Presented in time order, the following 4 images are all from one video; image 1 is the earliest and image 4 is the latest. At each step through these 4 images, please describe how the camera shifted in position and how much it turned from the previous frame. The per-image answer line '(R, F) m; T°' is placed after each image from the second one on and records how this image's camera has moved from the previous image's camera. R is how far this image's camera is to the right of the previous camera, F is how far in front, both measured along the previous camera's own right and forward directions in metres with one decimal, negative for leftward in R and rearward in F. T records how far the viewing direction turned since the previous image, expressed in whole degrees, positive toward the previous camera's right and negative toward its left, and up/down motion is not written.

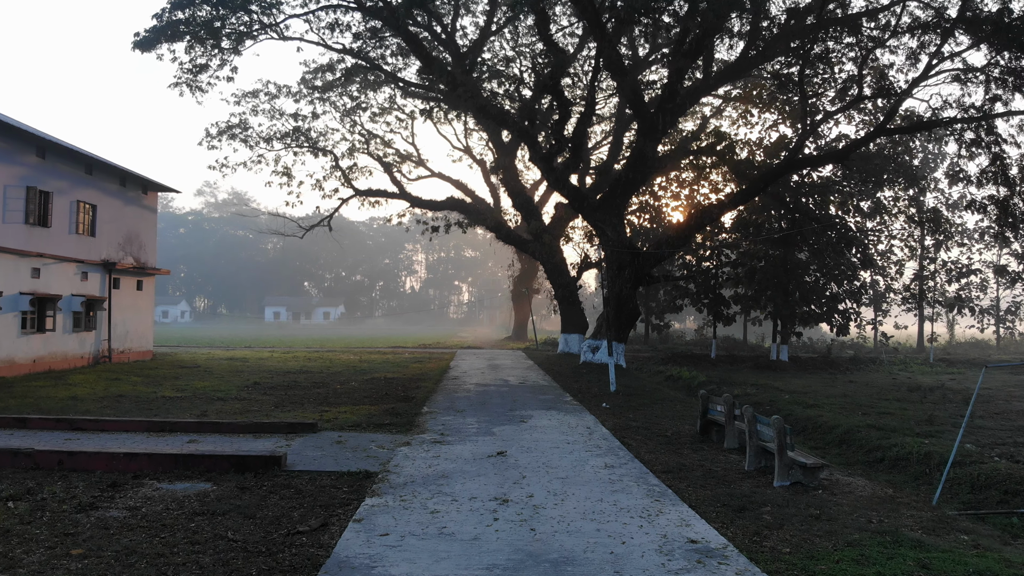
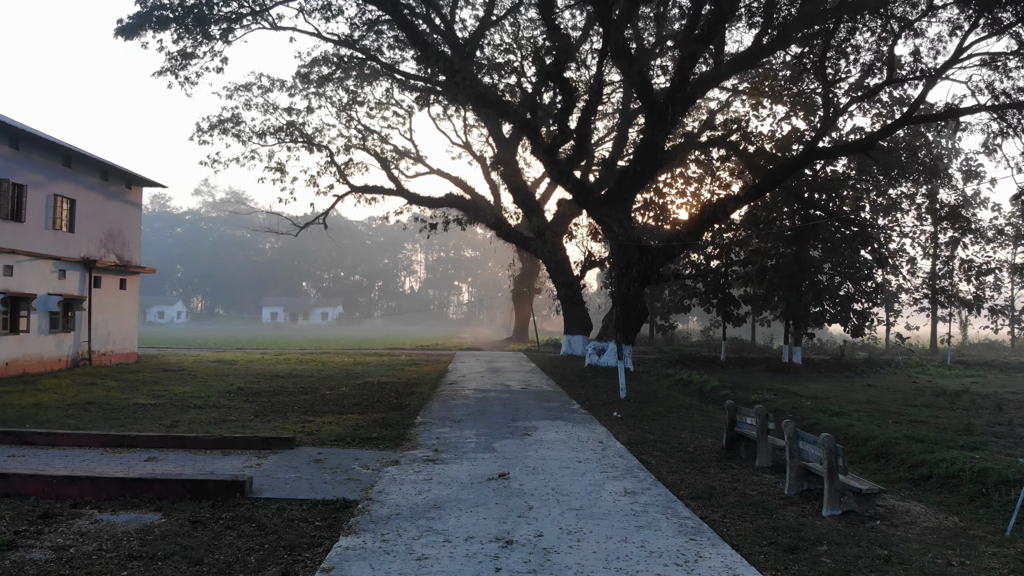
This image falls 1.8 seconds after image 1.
(0.0, +0.9) m; 0°
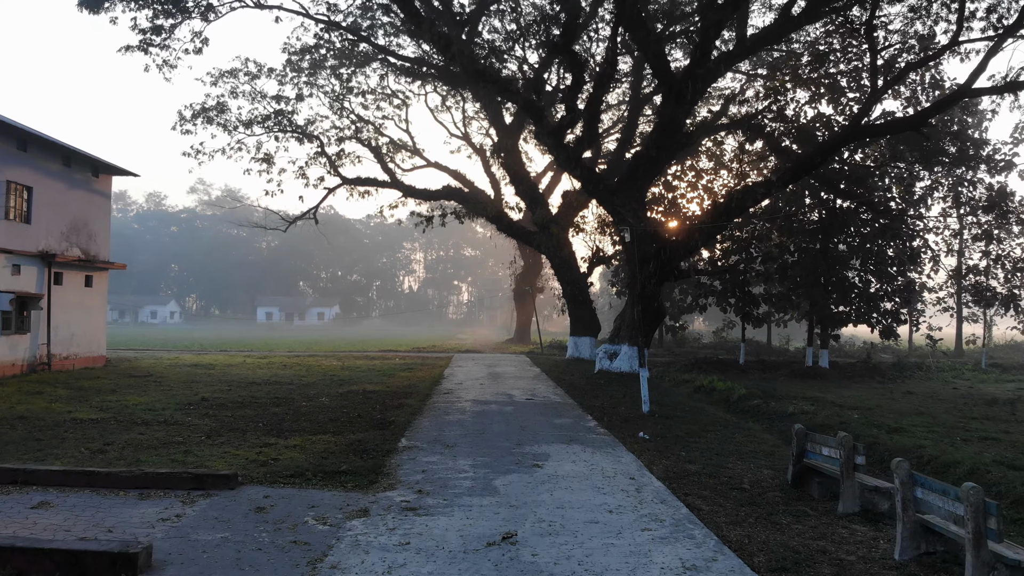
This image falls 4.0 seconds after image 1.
(-0.1, +1.7) m; 0°
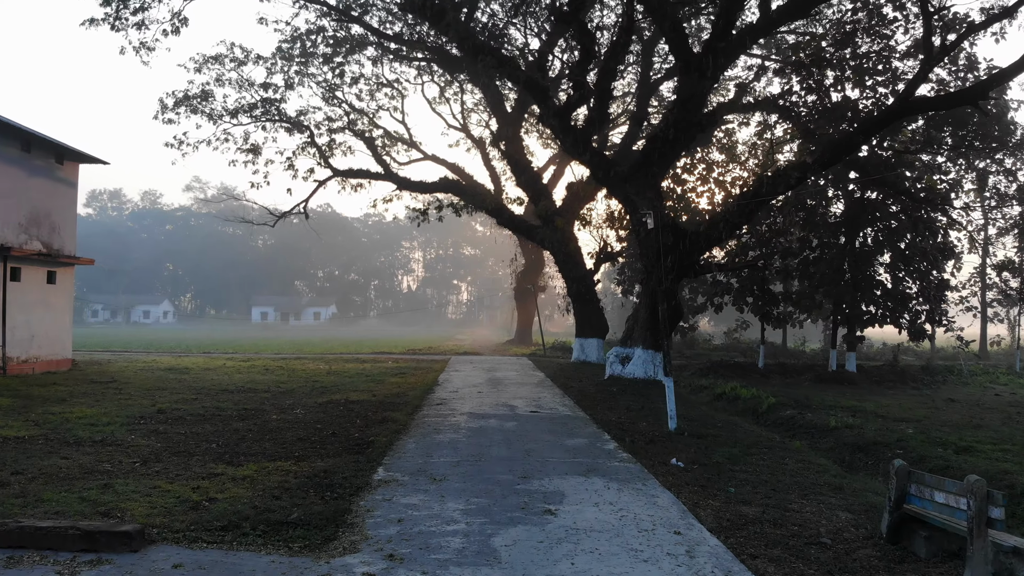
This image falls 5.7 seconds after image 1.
(0.0, +1.5) m; 0°
